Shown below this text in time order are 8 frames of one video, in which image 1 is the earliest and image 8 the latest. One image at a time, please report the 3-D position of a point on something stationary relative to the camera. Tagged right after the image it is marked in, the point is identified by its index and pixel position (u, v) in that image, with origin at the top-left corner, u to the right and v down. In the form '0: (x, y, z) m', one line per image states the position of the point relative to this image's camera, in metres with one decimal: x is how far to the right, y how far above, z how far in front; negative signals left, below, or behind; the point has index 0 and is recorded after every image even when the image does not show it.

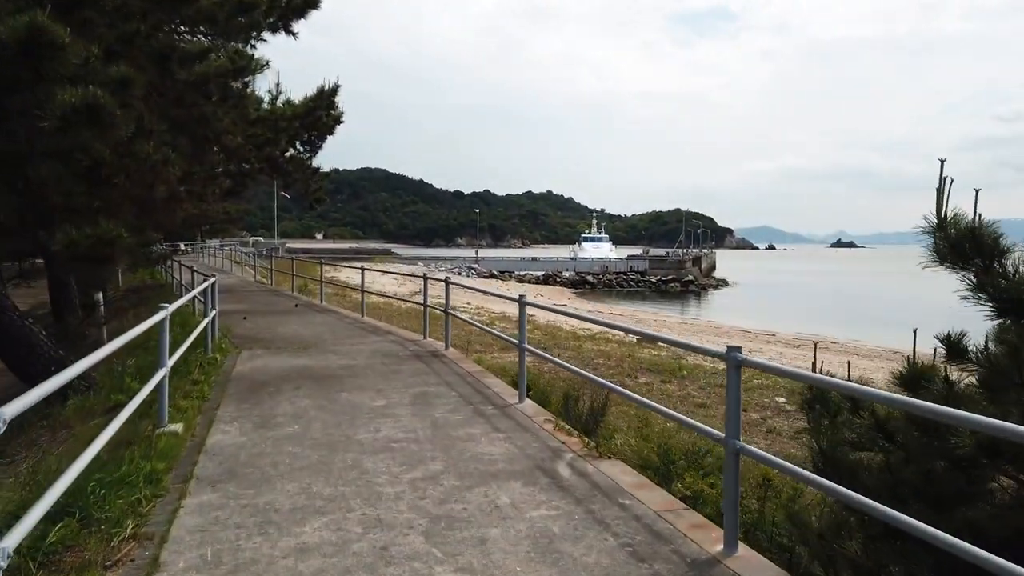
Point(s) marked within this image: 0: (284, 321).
0: (-4.1, -0.6, +13.6) m
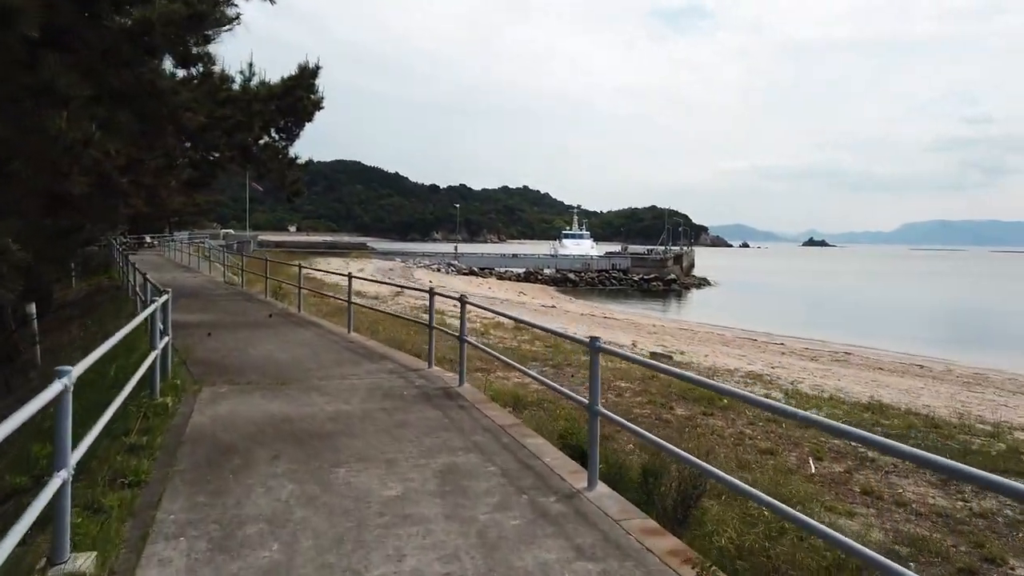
0: (-3.9, -0.8, +11.4) m
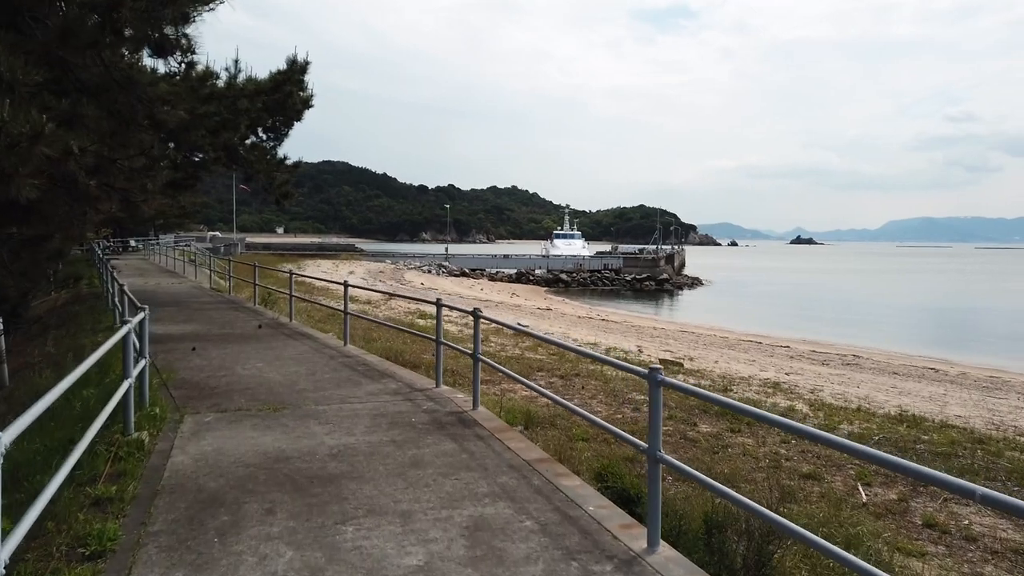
0: (-3.7, -0.9, +10.5) m
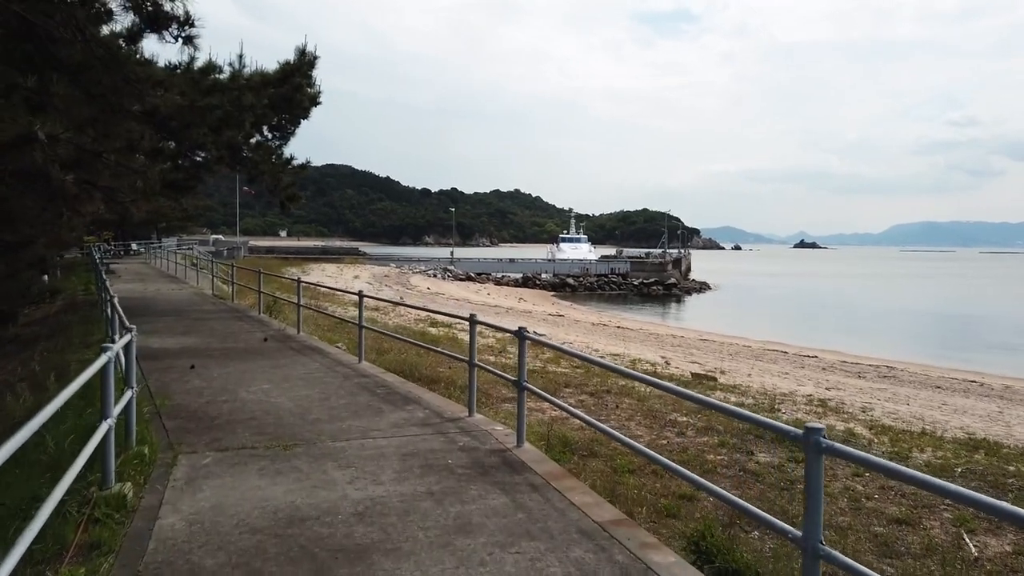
0: (-3.3, -1.1, +9.4) m
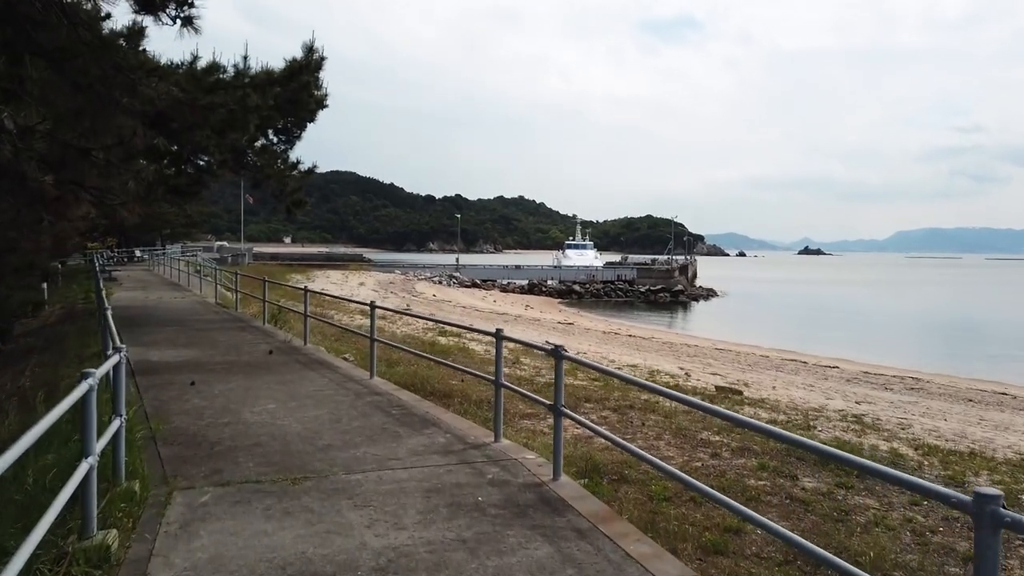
0: (-3.0, -1.2, +8.8) m
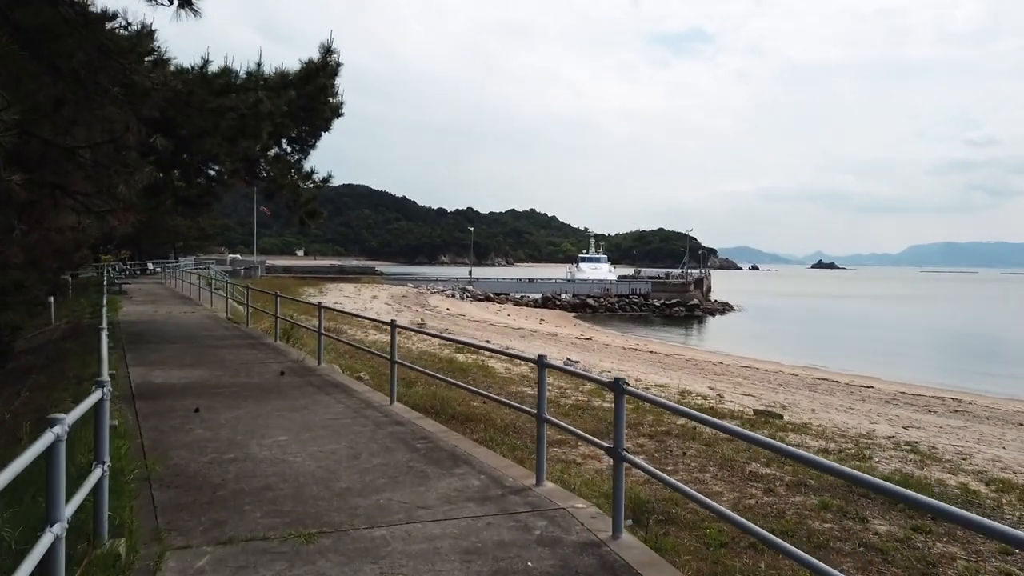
0: (-2.6, -1.4, +7.9) m
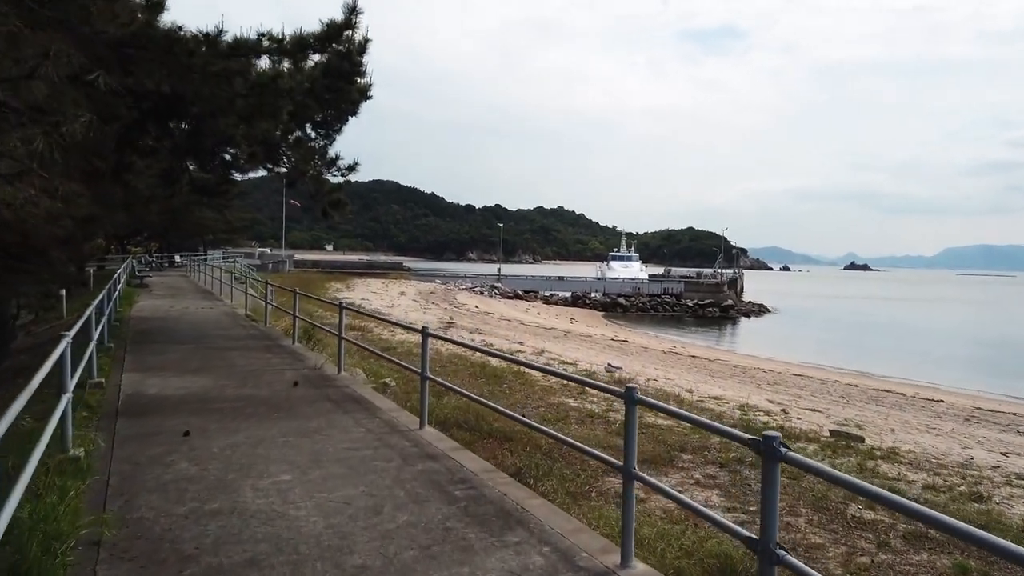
0: (-2.1, -1.4, +6.5) m
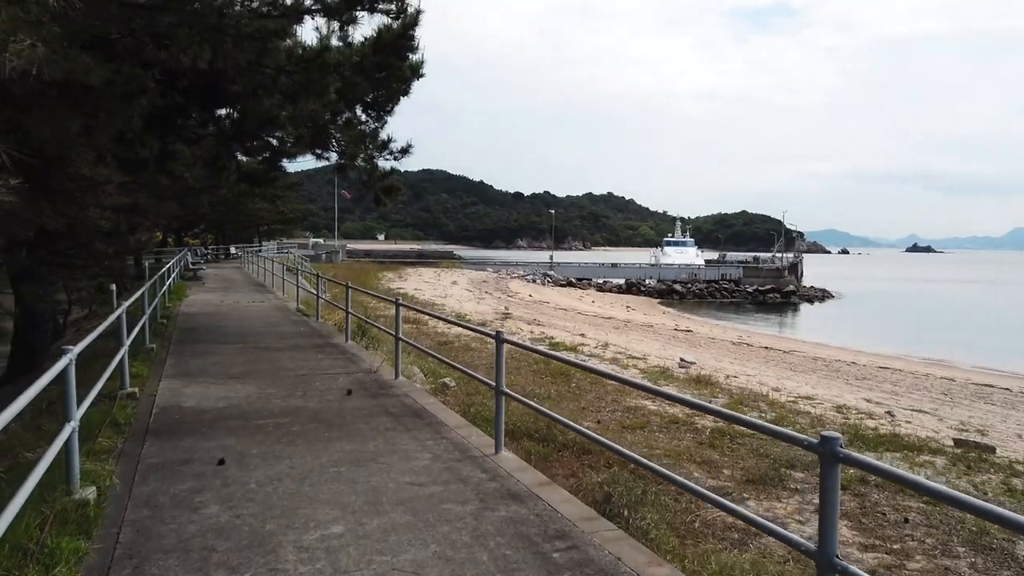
0: (-1.4, -1.4, +5.3) m
